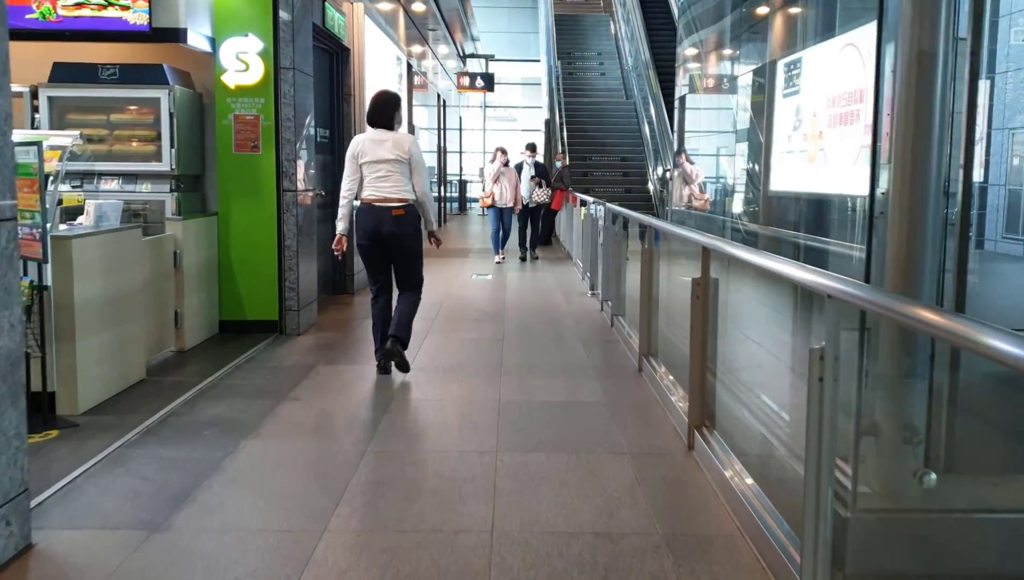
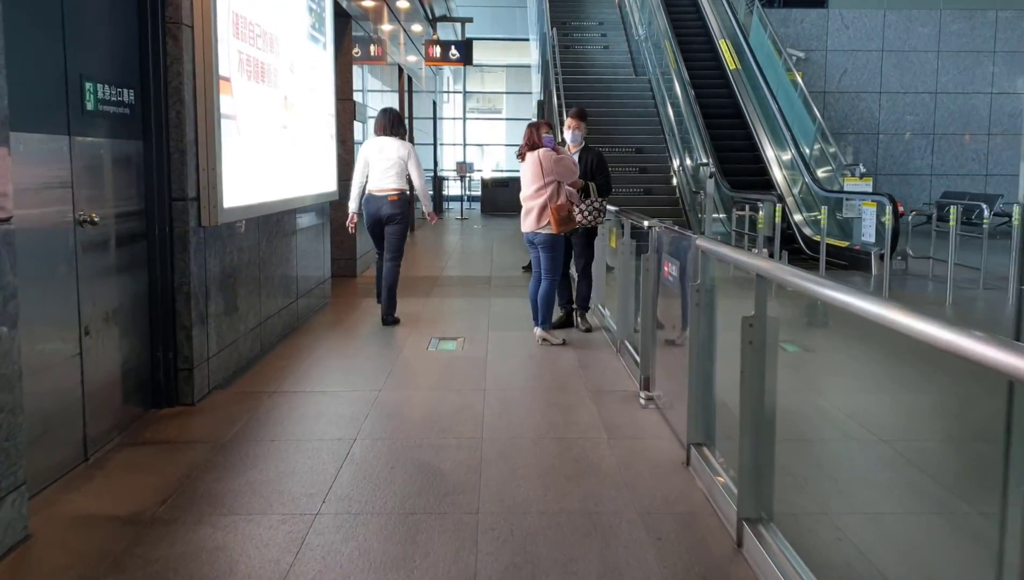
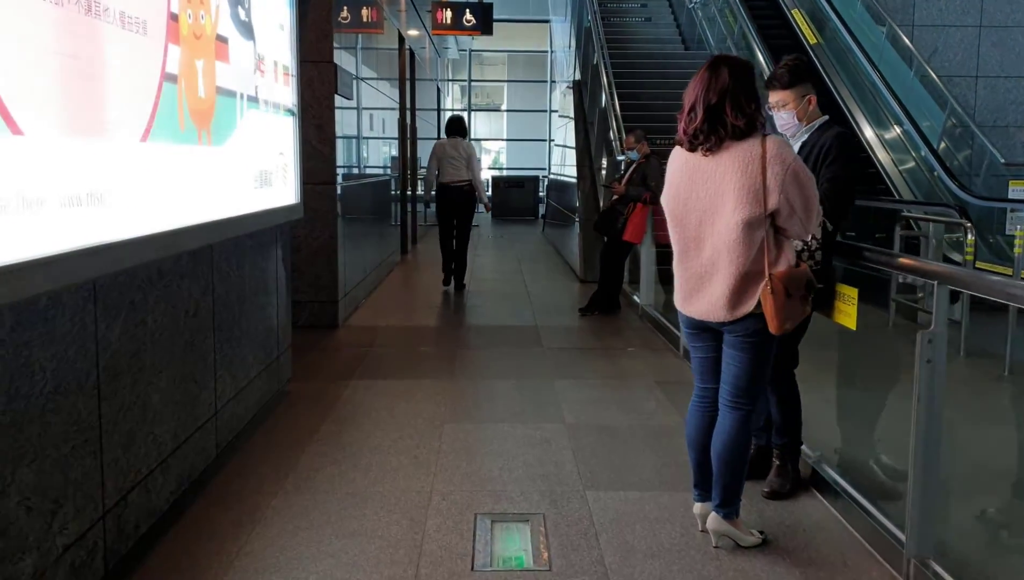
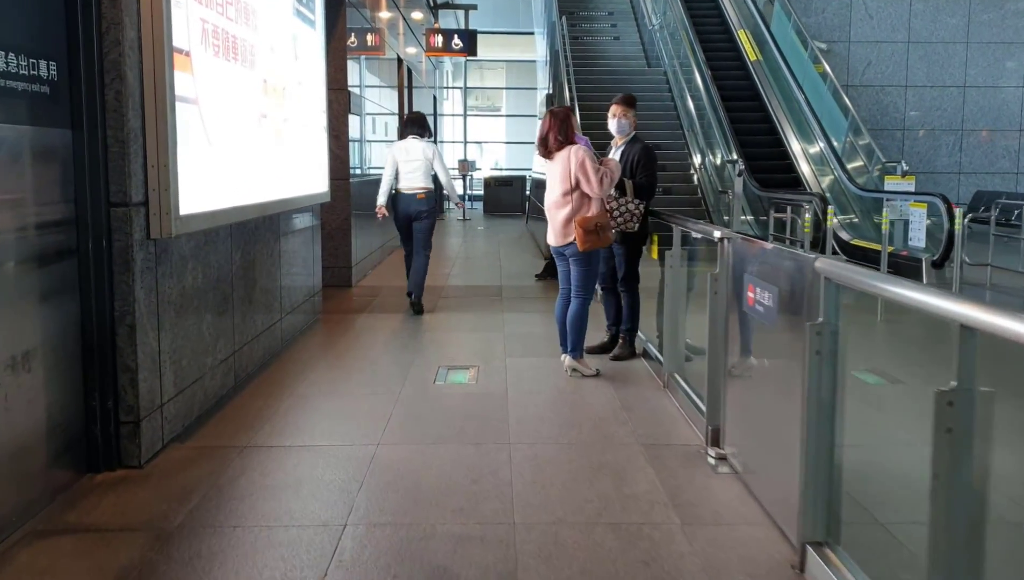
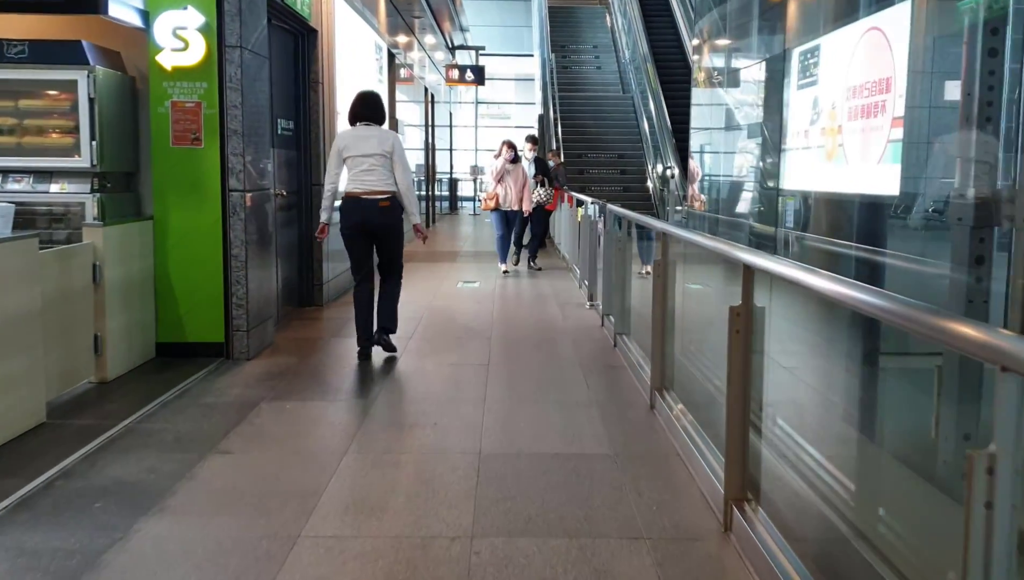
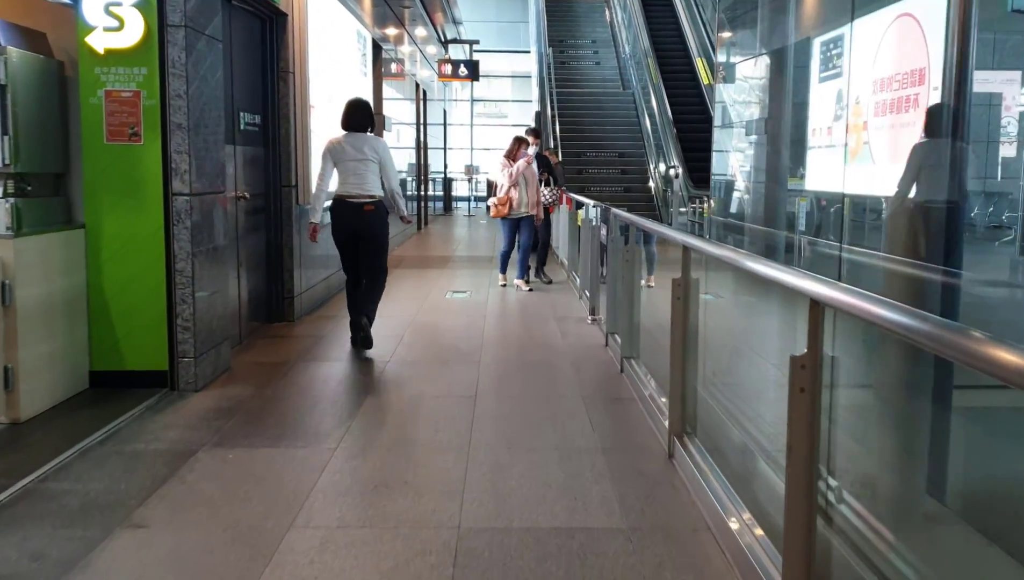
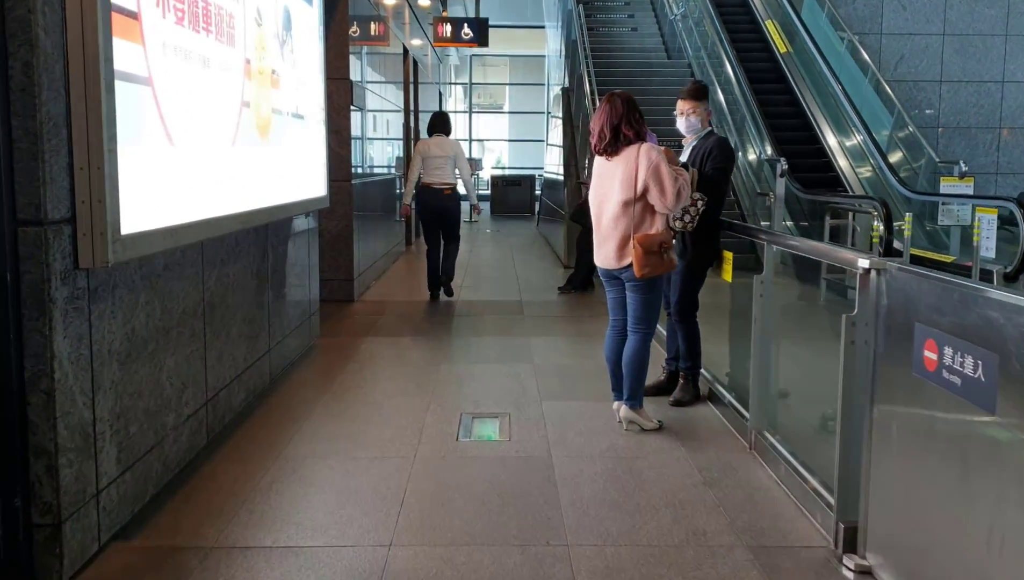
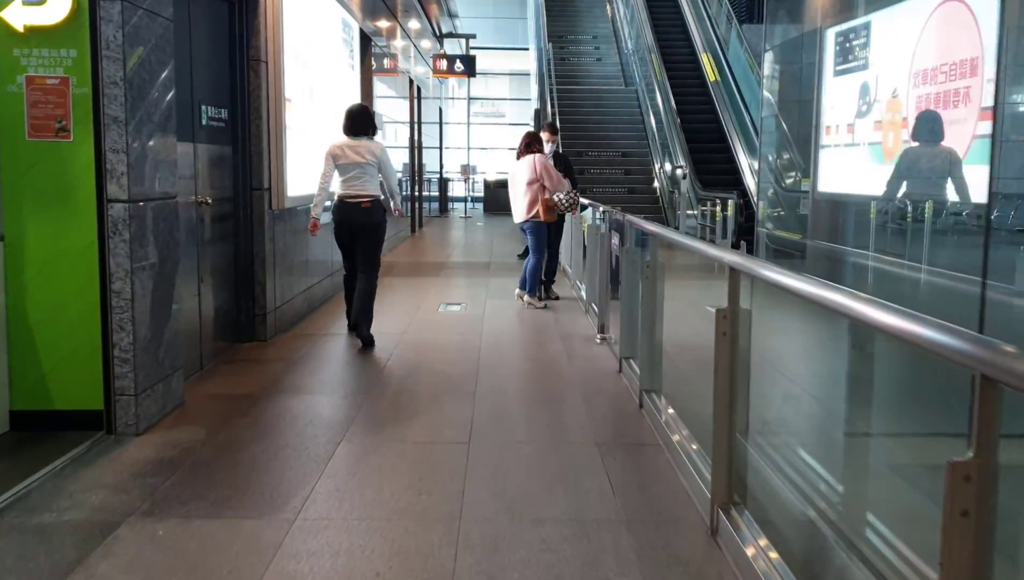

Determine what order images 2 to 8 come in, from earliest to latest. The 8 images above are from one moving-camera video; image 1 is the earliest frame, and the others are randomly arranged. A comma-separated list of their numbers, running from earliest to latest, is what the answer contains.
5, 6, 8, 2, 4, 7, 3
